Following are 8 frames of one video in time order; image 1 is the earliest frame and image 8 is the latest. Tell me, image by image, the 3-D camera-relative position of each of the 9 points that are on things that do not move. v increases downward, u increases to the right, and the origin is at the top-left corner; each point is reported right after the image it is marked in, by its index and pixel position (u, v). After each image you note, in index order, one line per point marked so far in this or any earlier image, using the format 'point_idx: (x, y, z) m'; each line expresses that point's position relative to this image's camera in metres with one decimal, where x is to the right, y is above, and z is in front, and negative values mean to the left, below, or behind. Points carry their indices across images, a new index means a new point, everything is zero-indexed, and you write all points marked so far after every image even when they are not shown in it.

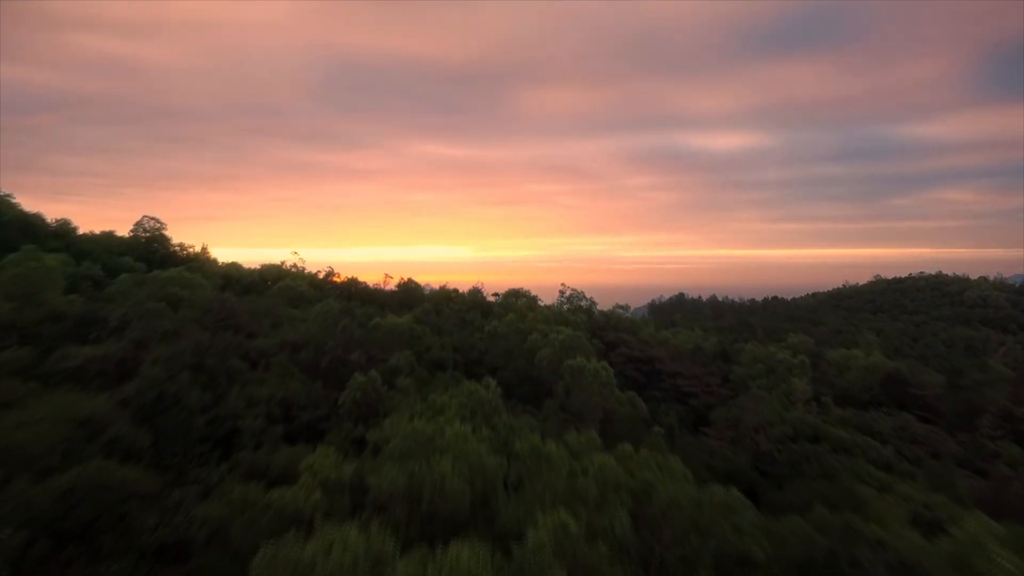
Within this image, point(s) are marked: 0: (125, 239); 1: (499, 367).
0: (-20.8, +2.7, +13.6) m
1: (-0.5, -3.2, +10.2) m
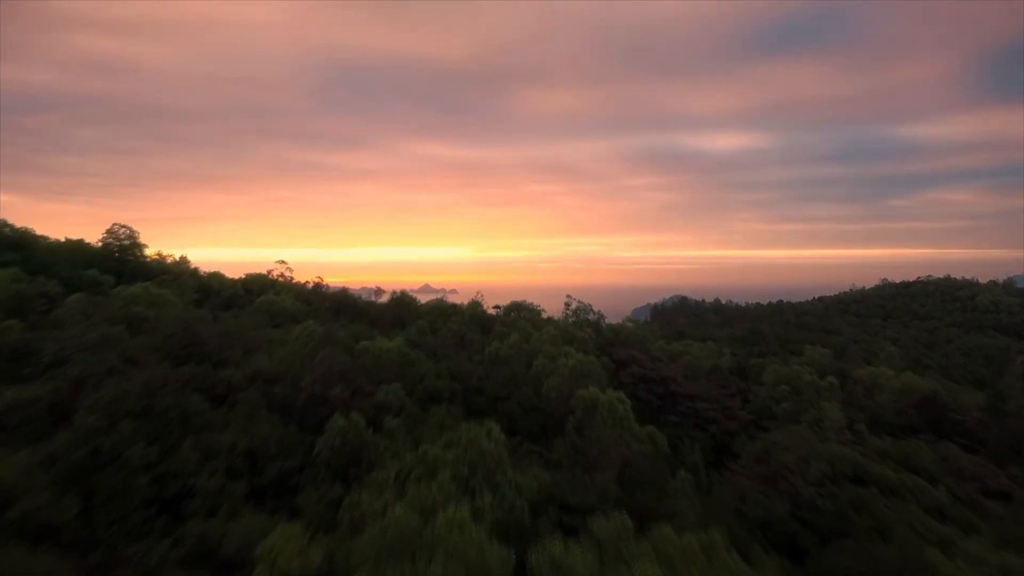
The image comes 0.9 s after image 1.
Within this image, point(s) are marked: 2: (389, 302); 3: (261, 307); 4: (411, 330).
0: (-20.7, +2.0, +12.5) m
1: (-0.4, -3.9, +9.1) m
2: (-6.1, -0.7, +12.7) m
3: (-11.8, -0.8, +11.8) m
4: (-4.3, -1.8, +10.8) m
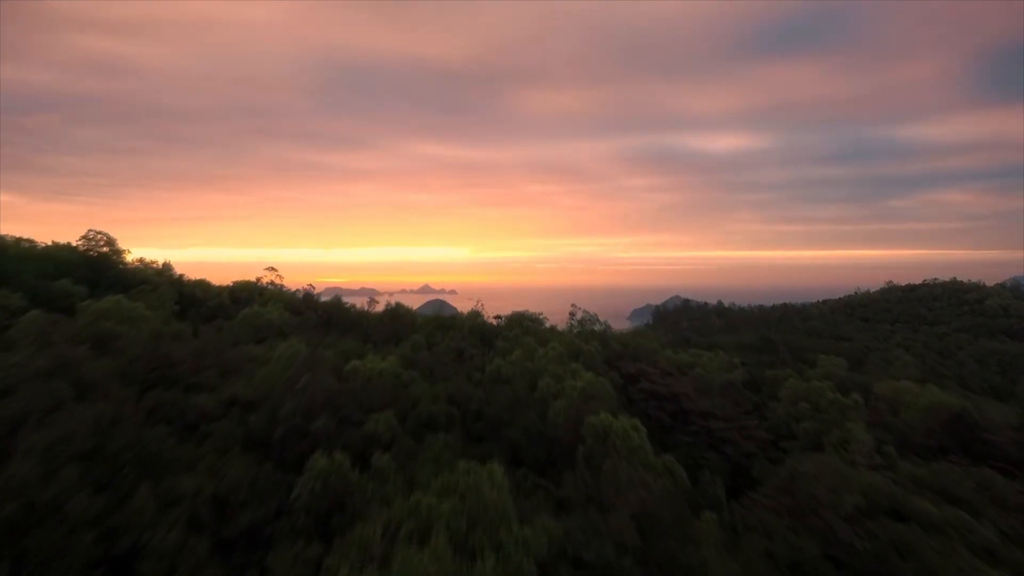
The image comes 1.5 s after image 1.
0: (-20.6, +1.5, +11.7) m
1: (-0.3, -4.4, +8.3) m
2: (-6.0, -1.2, +11.9) m
3: (-11.7, -1.3, +11.0) m
4: (-4.2, -2.3, +10.0) m
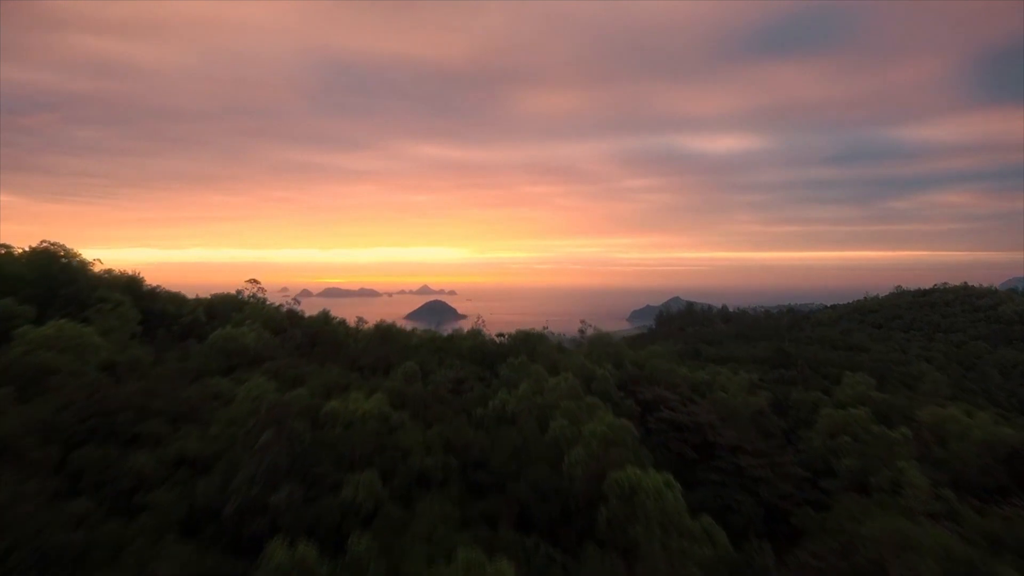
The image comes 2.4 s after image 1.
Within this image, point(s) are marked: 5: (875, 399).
0: (-20.3, +0.8, +10.4) m
1: (0.0, -5.2, +7.0) m
2: (-5.8, -2.0, +10.7) m
3: (-11.5, -2.1, +9.8) m
4: (-4.0, -3.0, +8.7) m
5: (+18.2, -5.5, +12.7) m
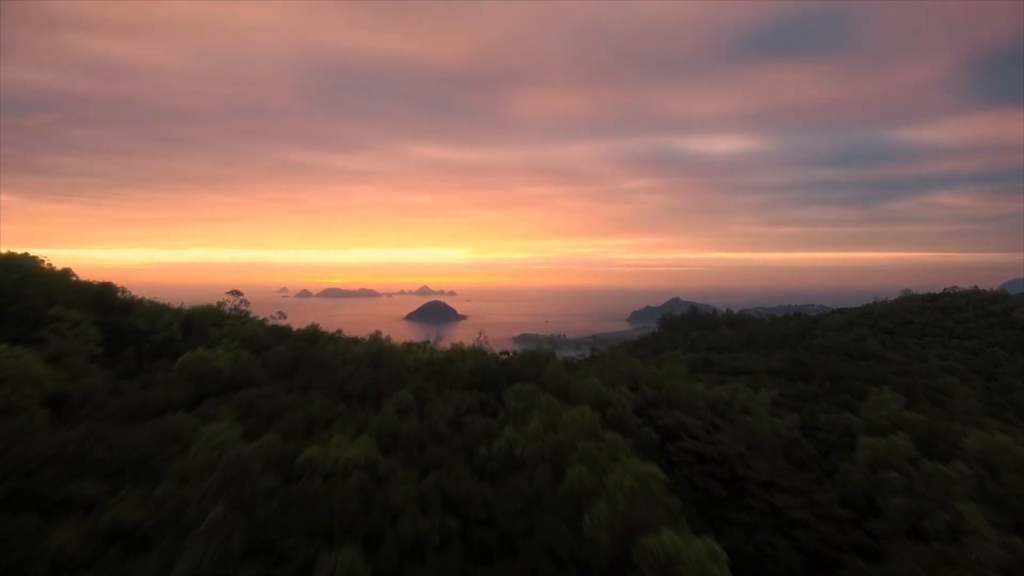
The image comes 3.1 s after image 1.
0: (-20.1, +0.2, +9.2) m
1: (+0.2, -5.8, +5.9) m
2: (-5.6, -2.6, +9.5) m
3: (-11.2, -2.7, +8.6) m
4: (-3.7, -3.7, +7.6) m
5: (+18.4, -6.2, +11.7) m
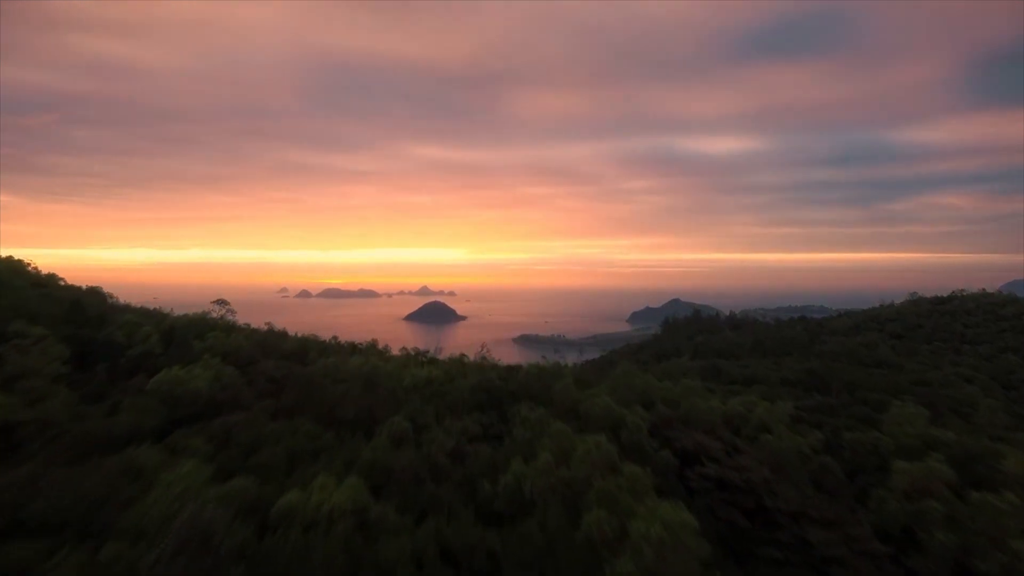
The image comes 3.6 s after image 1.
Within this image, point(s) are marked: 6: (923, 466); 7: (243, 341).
0: (-19.9, -0.2, +8.4) m
1: (+0.4, -6.2, +5.1) m
2: (-5.4, -3.0, +8.7) m
3: (-11.0, -3.1, +7.8) m
4: (-3.5, -4.1, +6.8) m
5: (+18.6, -6.6, +10.9) m
6: (+15.4, -6.7, +9.4) m
7: (-11.6, -2.3, +10.9) m
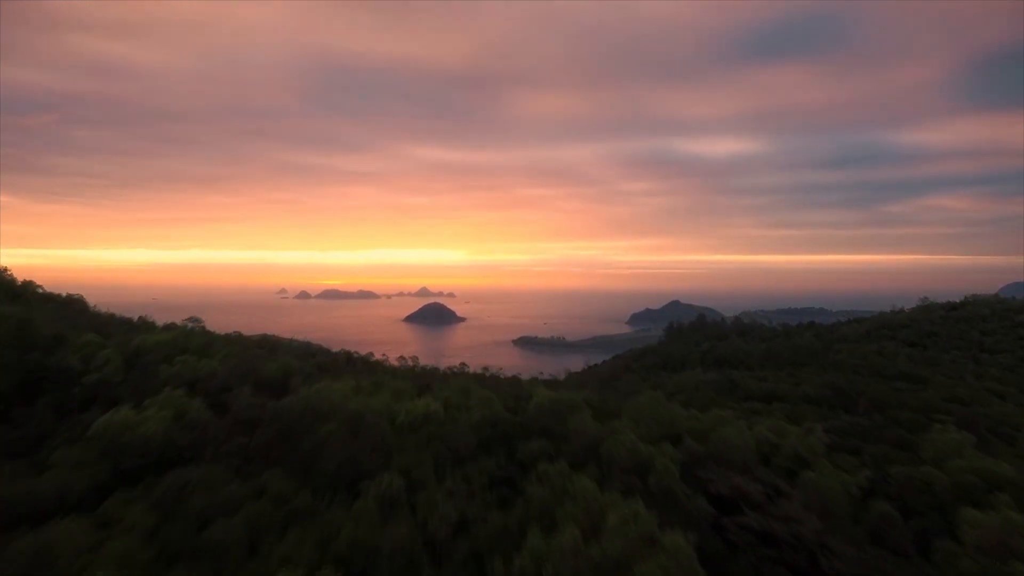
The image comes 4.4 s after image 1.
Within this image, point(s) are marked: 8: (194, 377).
0: (-19.6, -0.9, +7.1) m
1: (+0.8, -6.9, +3.9) m
2: (-5.0, -3.7, +7.5) m
3: (-10.7, -3.8, +6.5) m
4: (-3.2, -4.8, +5.5) m
5: (+19.0, -7.3, +9.6) m
6: (+15.7, -7.4, +8.2) m
7: (-11.2, -2.9, +9.6) m
8: (-11.6, -3.2, +9.1) m
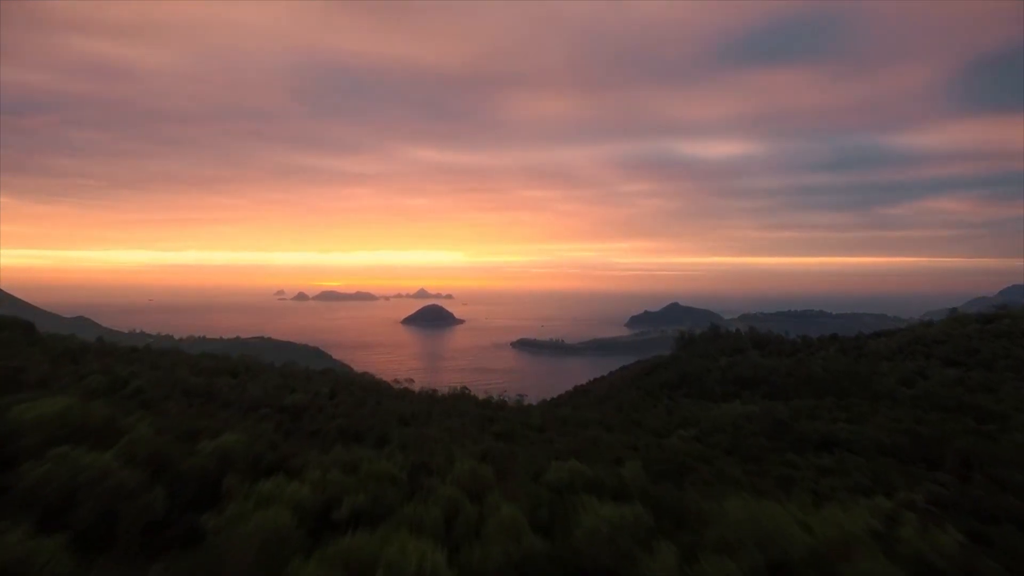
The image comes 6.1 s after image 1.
0: (-18.6, -2.4, +4.0) m
1: (+1.7, -8.4, +0.8) m
2: (-4.1, -5.3, +4.4) m
3: (-9.8, -5.3, +3.4) m
4: (-2.3, -6.3, +2.4) m
5: (+19.9, -8.9, +6.6) m
6: (+16.6, -9.0, +5.1) m
7: (-10.4, -4.5, +6.5) m
8: (-10.7, -4.7, +6.0) m
